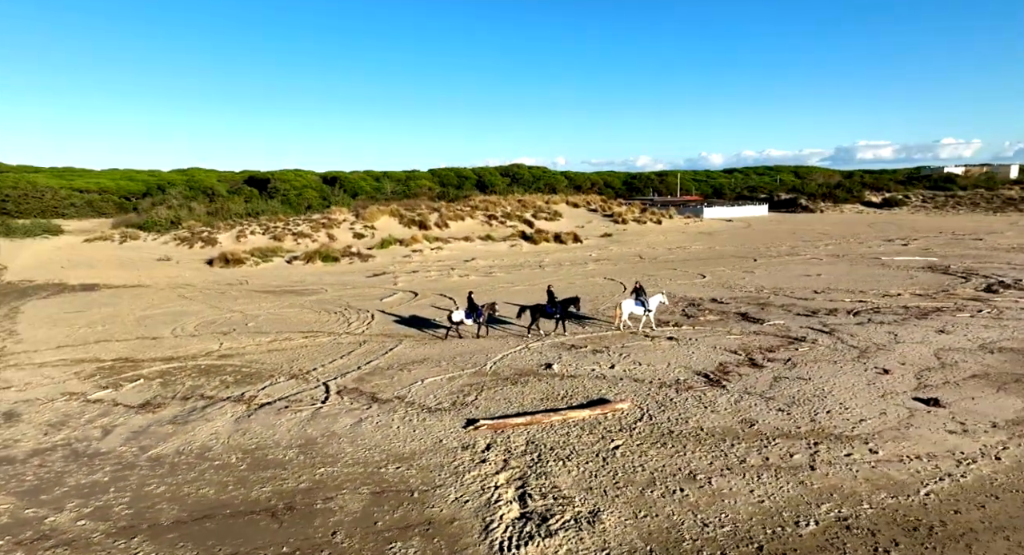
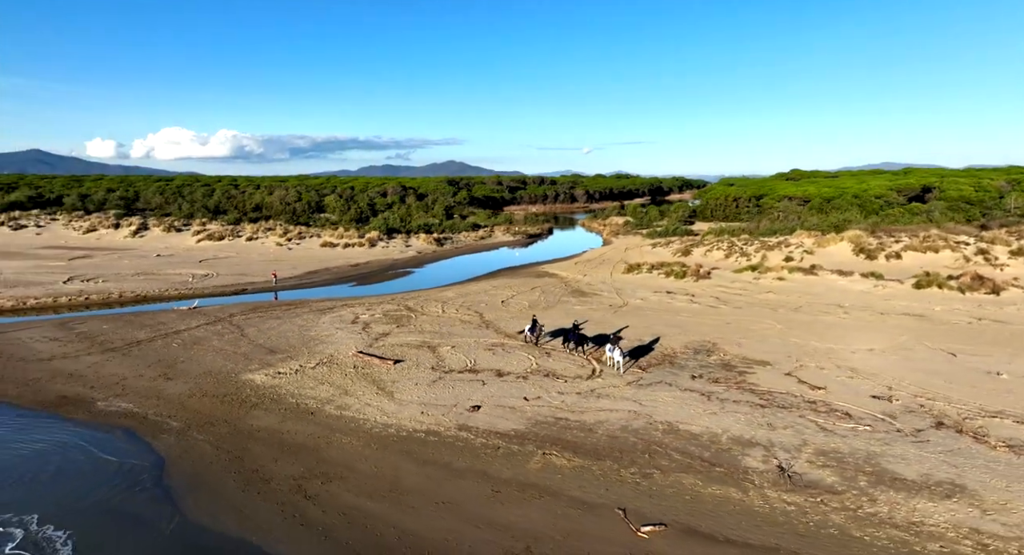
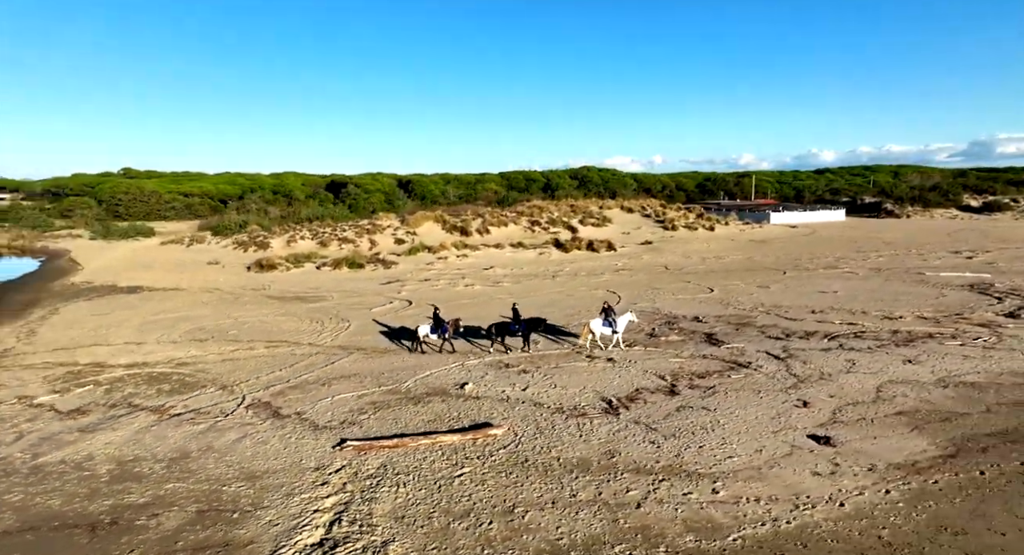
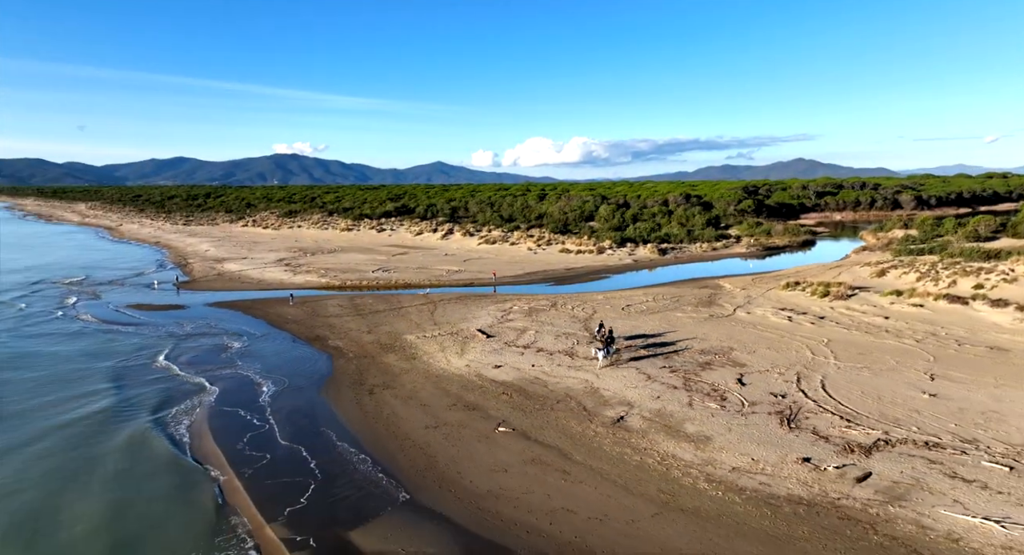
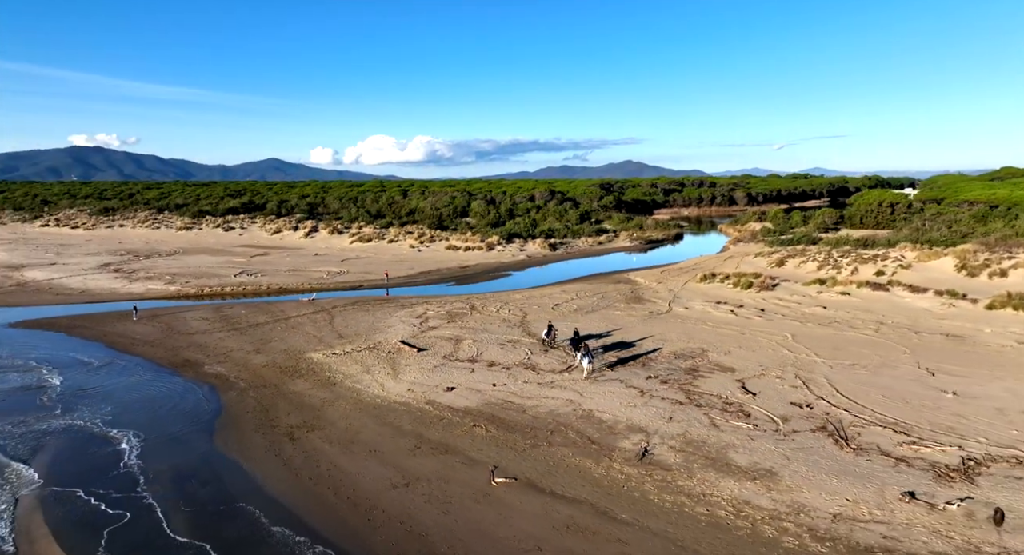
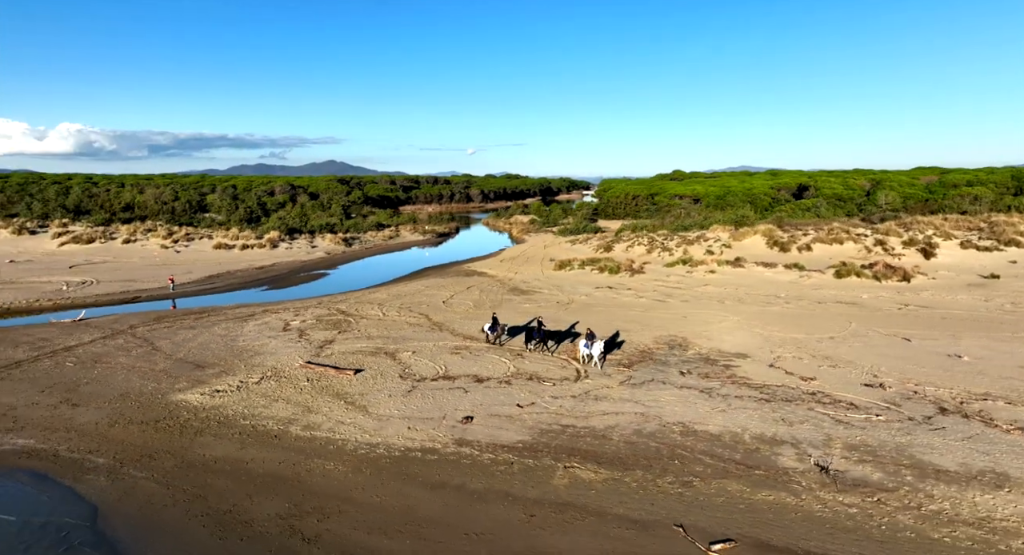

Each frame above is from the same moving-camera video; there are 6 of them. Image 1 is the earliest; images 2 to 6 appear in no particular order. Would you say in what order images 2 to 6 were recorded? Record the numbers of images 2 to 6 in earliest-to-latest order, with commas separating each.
3, 6, 2, 5, 4
